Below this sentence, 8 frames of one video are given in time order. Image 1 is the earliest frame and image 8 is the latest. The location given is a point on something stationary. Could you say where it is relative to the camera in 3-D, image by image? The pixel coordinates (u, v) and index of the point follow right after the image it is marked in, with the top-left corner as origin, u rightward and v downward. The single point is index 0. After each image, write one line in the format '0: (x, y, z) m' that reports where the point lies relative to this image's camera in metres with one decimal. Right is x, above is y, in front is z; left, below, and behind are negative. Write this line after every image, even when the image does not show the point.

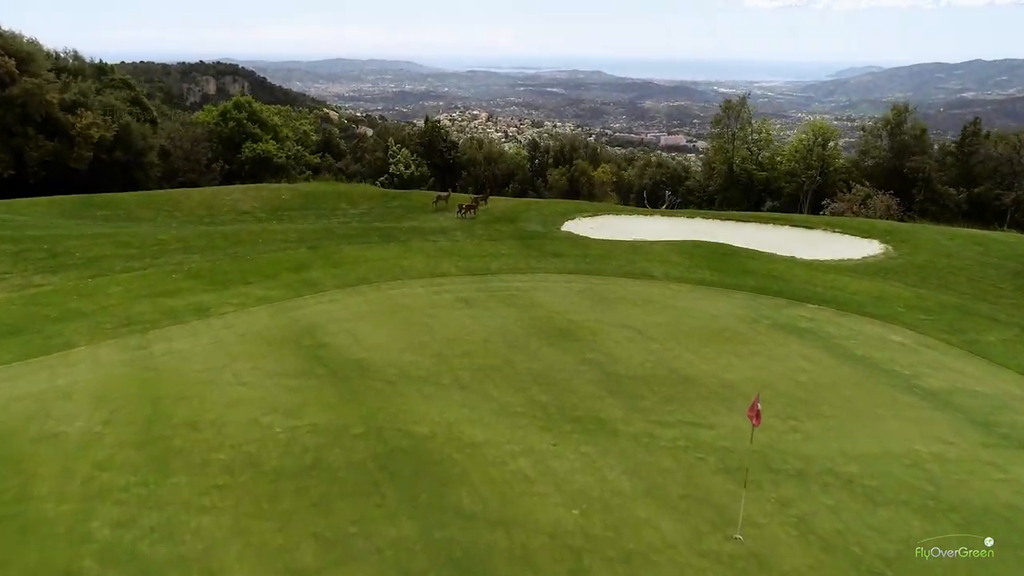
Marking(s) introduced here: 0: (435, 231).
0: (-1.8, +1.3, +18.2) m
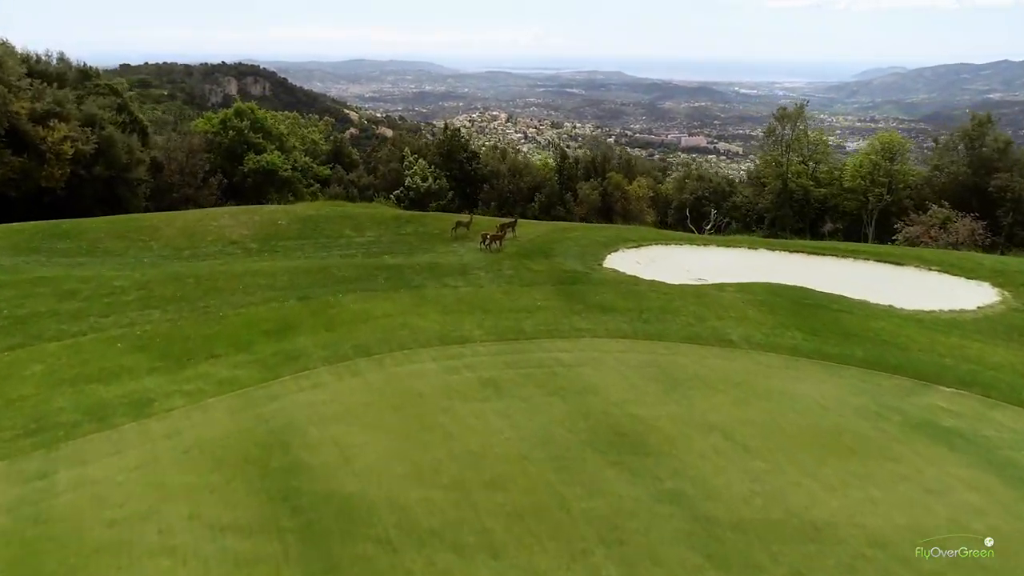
0: (-1.2, +0.3, +15.2) m
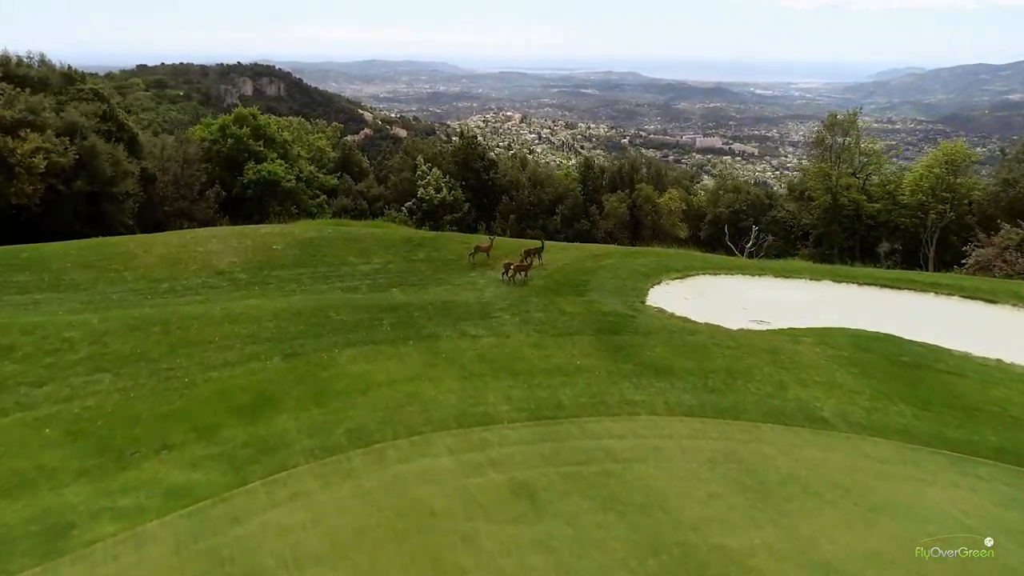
0: (-0.7, -0.4, +12.8) m
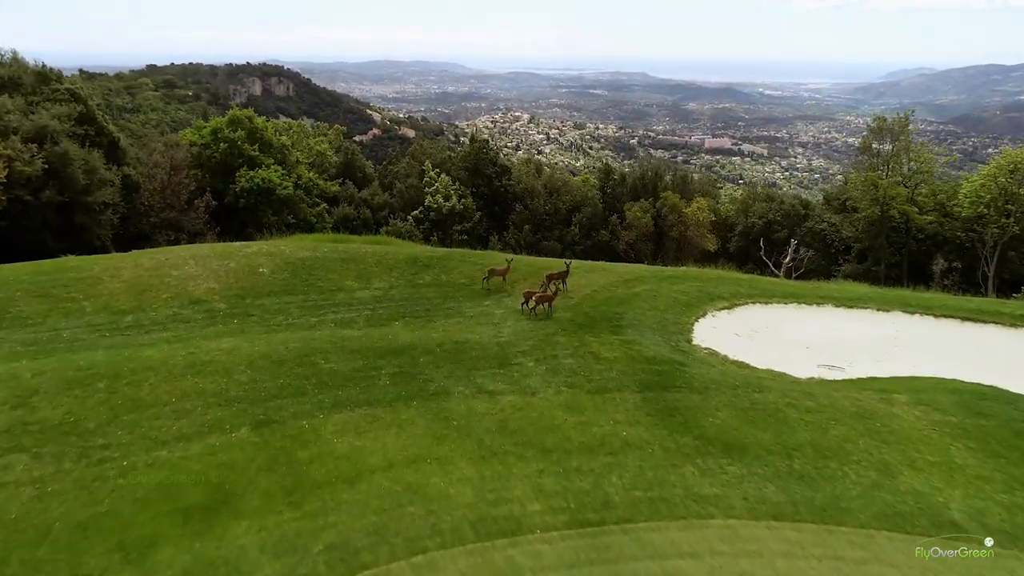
0: (-0.3, -1.0, +10.7) m
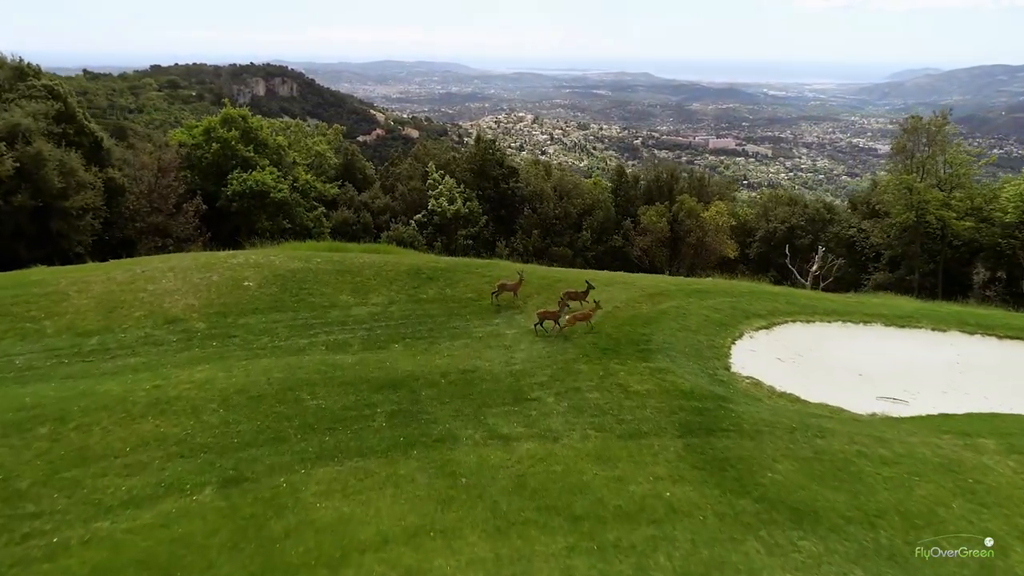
0: (-0.1, -1.2, +9.3) m
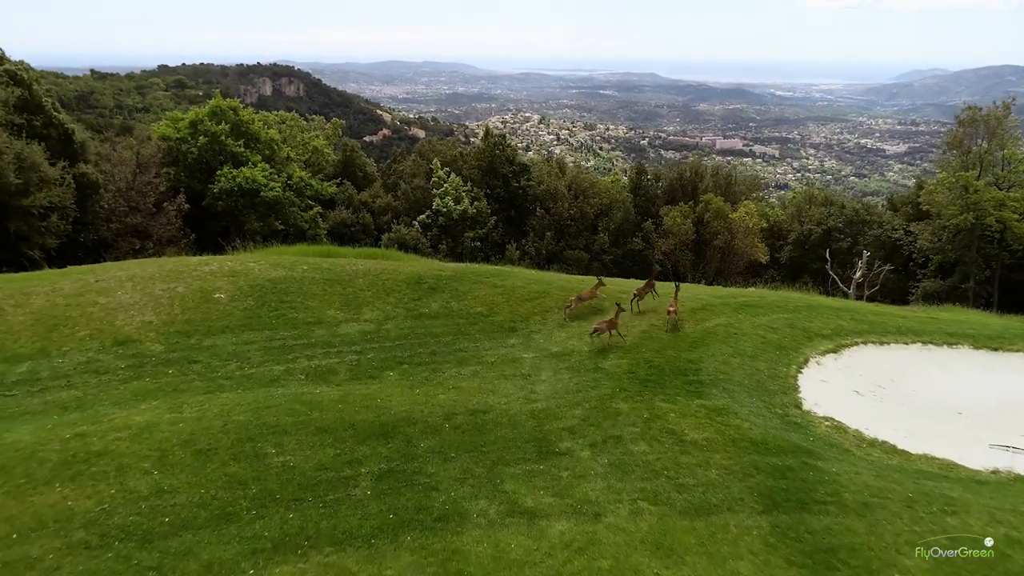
0: (+0.1, -1.4, +7.3) m
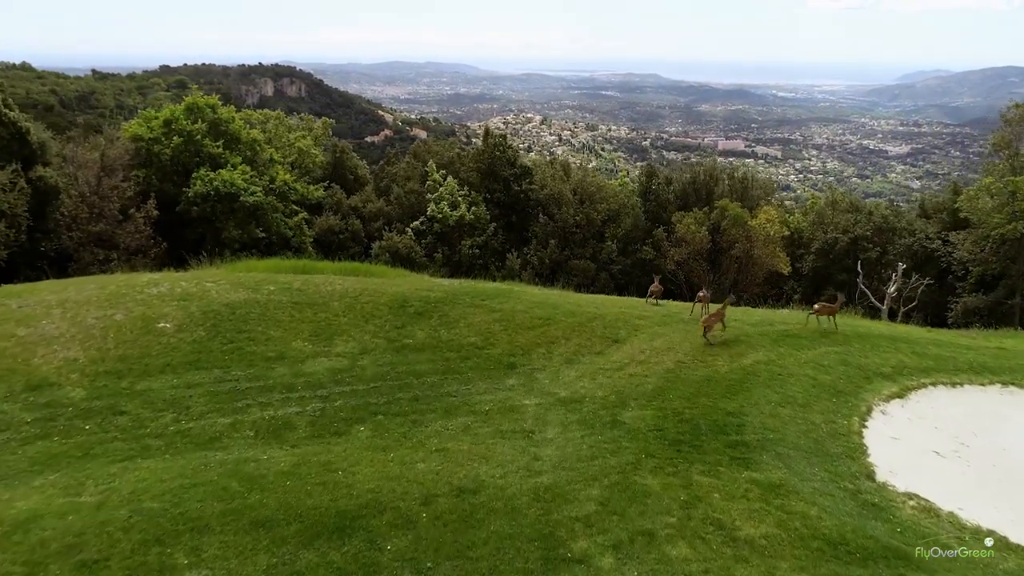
0: (+0.1, -1.8, +5.5) m
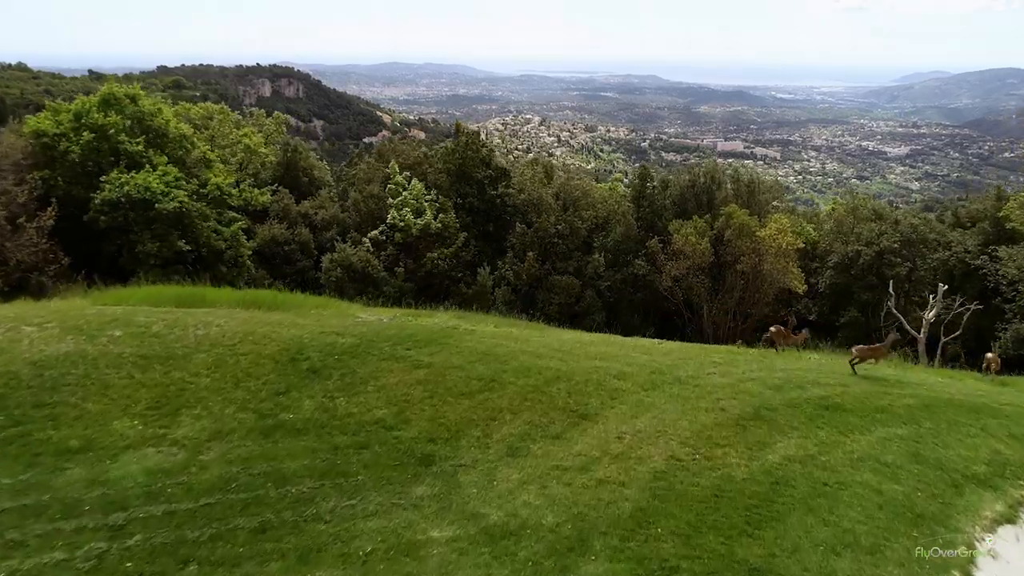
0: (-0.6, -2.3, +2.5) m
